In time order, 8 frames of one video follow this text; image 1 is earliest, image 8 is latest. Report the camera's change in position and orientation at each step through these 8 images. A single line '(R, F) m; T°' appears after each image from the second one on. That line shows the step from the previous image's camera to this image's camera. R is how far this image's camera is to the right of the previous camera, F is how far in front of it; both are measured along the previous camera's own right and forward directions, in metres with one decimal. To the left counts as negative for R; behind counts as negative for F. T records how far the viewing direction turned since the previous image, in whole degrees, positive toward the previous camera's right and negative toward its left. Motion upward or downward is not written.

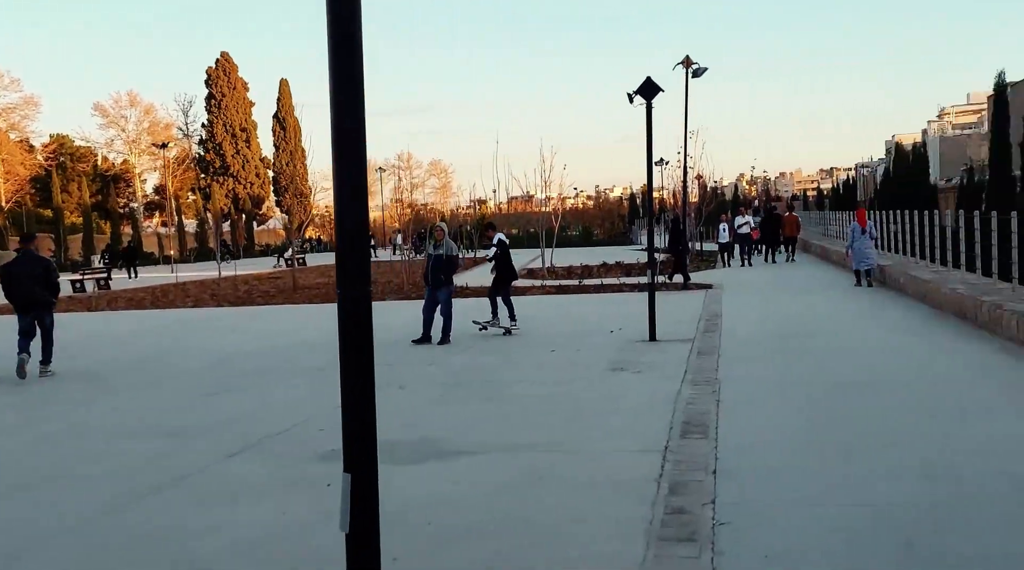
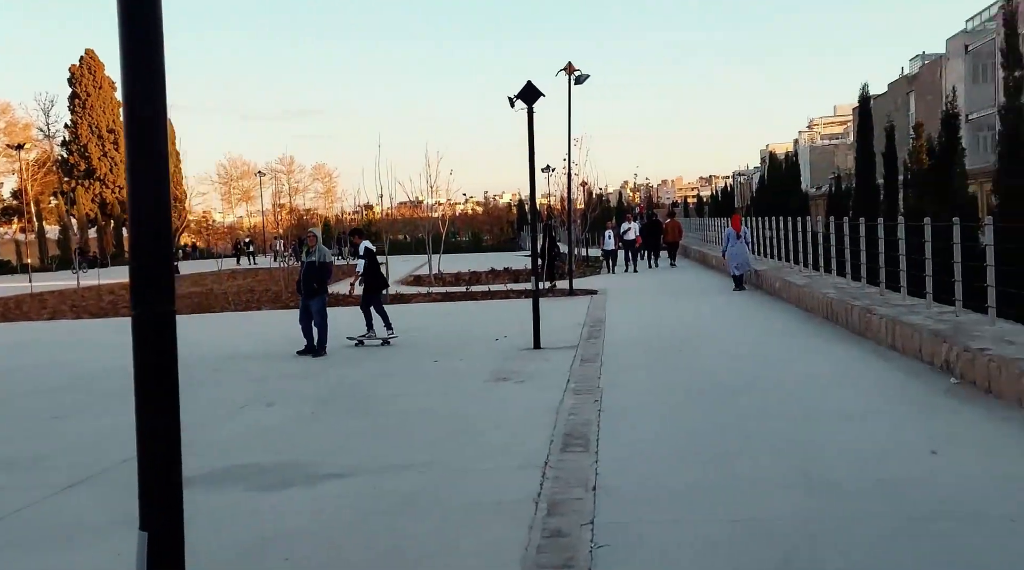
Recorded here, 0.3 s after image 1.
(+0.1, +0.3) m; +7°
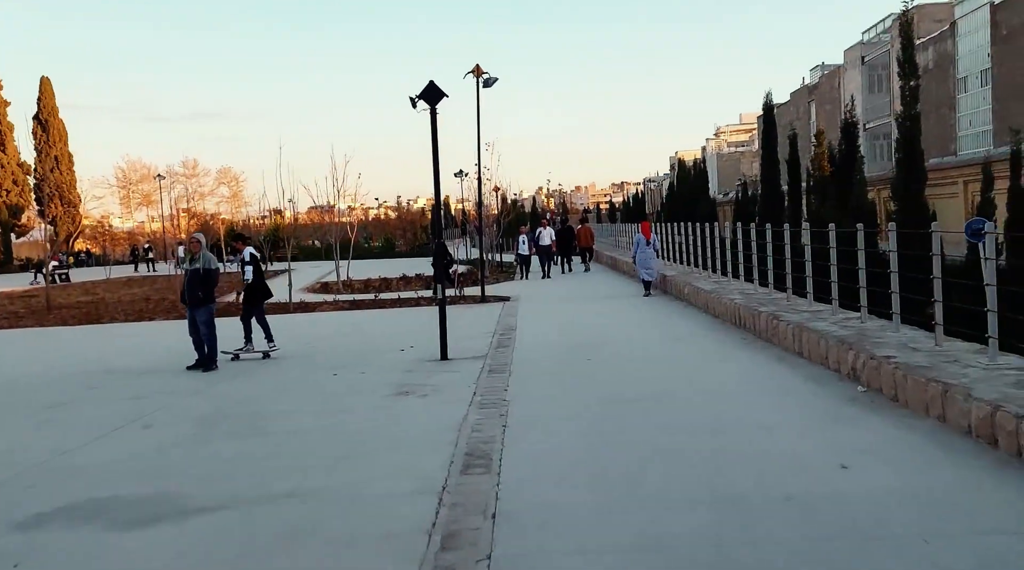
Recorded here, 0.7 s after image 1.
(+0.1, +0.4) m; +5°
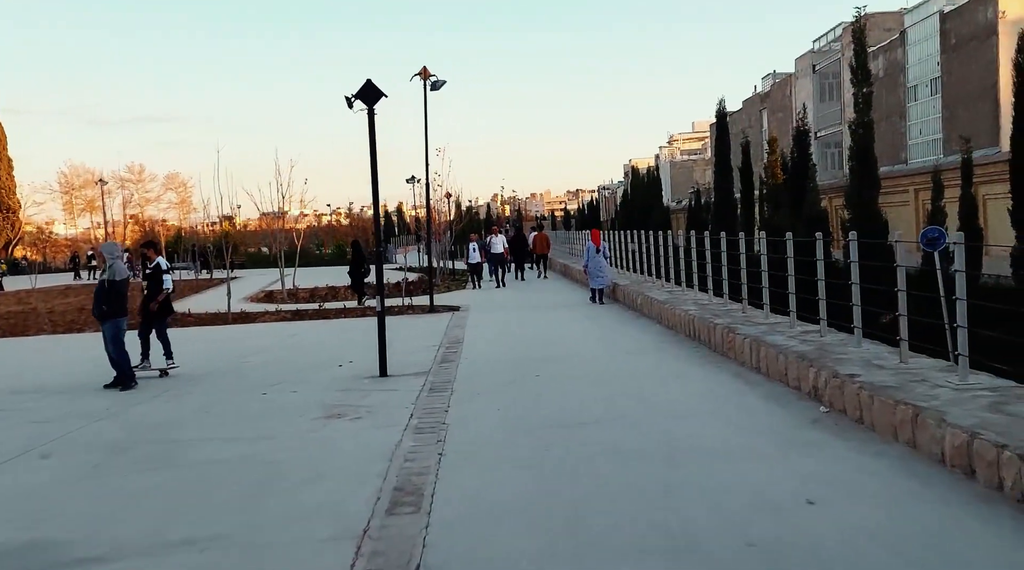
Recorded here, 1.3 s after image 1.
(+0.1, +0.6) m; +3°
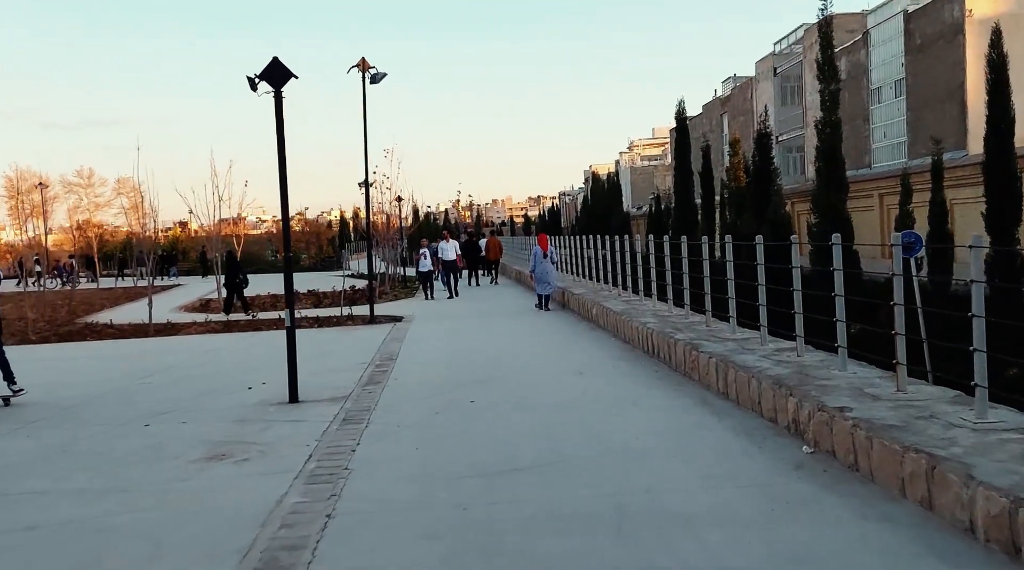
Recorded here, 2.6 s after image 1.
(+0.3, +1.4) m; +2°
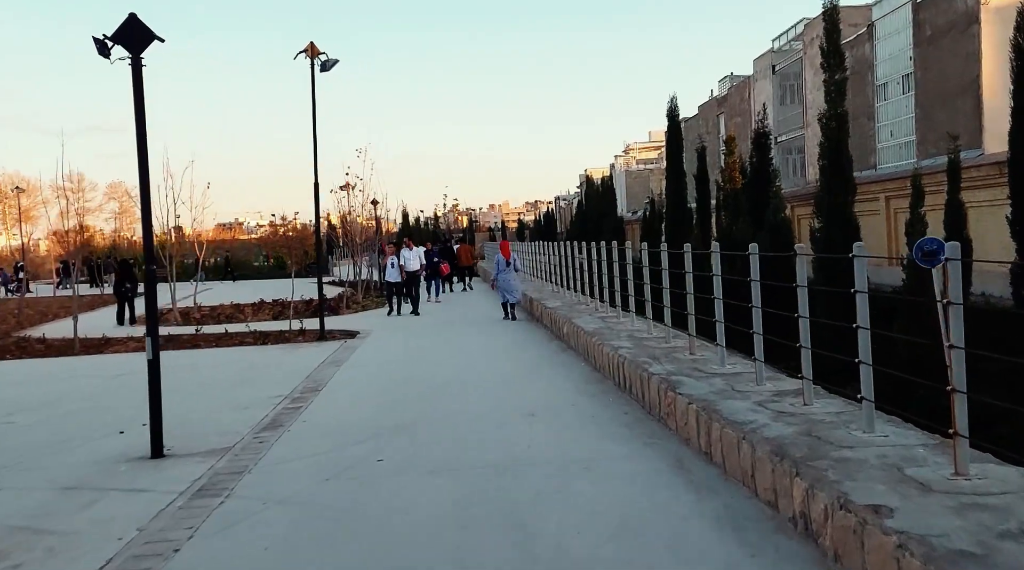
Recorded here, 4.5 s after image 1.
(+0.5, +2.0) m; 0°
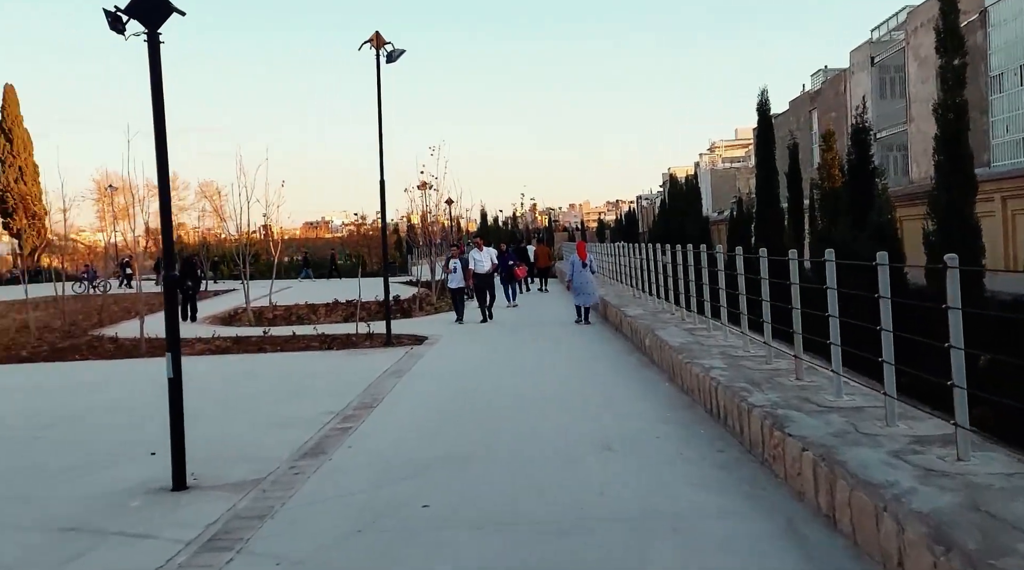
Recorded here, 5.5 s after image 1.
(0.0, +1.1) m; -5°
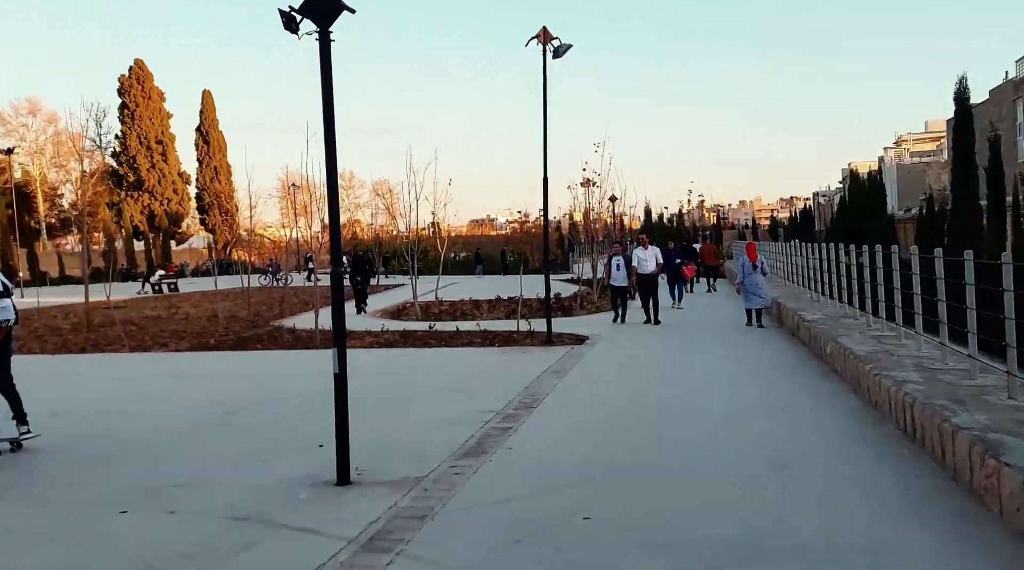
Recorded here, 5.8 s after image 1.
(0.0, +0.3) m; -10°
